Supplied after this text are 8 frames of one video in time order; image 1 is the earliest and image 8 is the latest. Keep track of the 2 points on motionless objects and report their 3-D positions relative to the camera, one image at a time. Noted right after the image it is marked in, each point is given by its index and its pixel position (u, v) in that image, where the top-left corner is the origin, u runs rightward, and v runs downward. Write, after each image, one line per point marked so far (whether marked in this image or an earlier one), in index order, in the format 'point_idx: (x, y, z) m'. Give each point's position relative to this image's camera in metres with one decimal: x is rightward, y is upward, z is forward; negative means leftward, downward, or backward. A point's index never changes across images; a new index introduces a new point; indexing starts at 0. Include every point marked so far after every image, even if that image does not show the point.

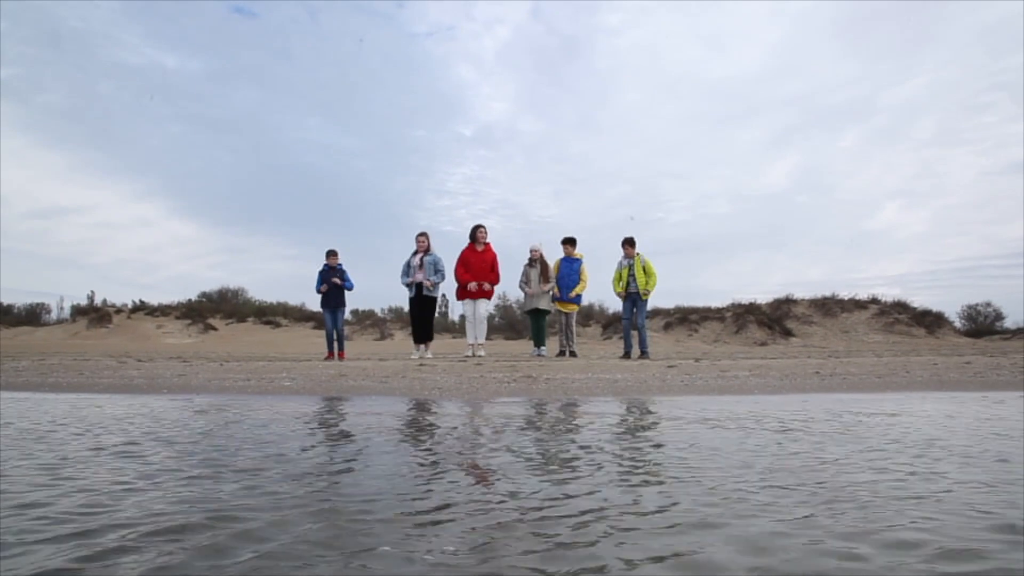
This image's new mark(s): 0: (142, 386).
0: (-3.5, -0.9, +7.3) m
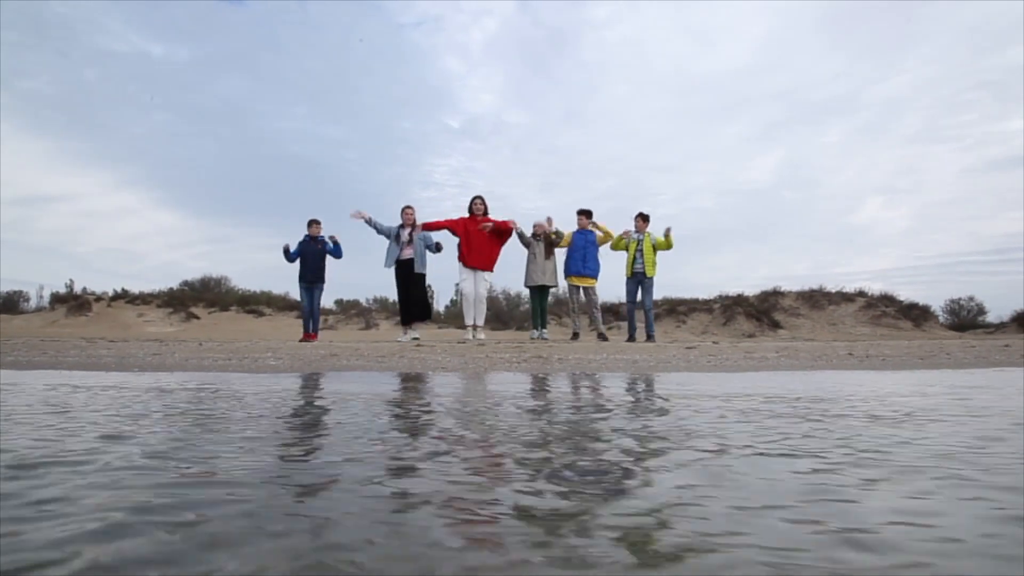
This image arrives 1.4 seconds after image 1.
0: (-3.4, -0.6, +6.6) m
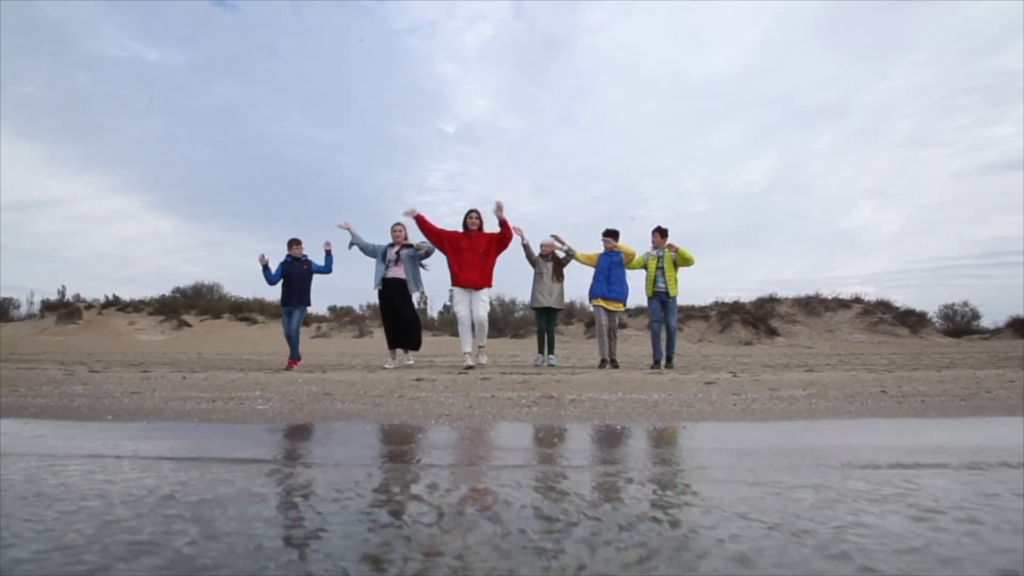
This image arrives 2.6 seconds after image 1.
0: (-3.3, -0.9, +6.1) m
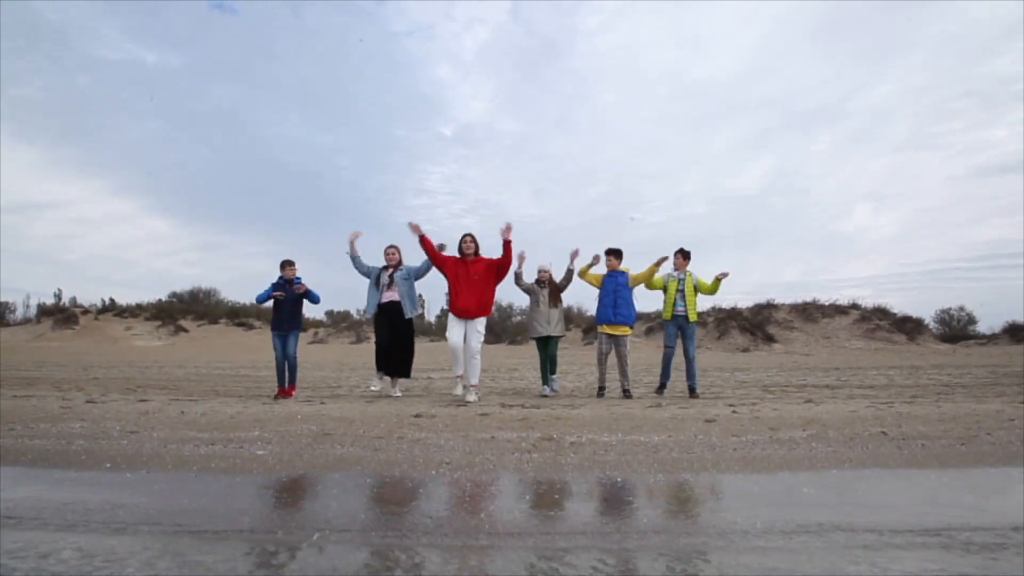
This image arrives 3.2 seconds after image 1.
0: (-3.3, -1.2, +6.1) m
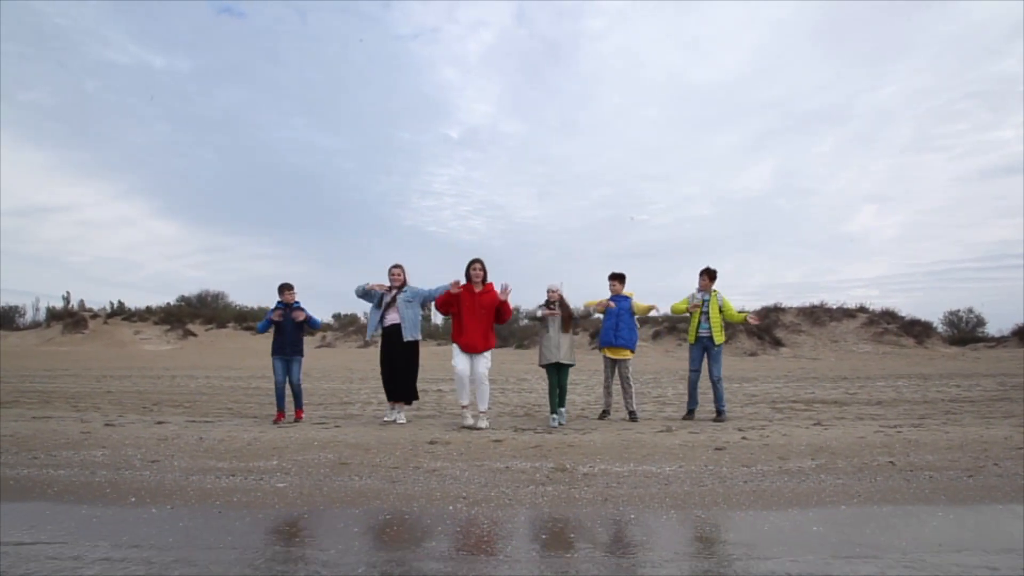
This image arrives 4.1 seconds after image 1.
0: (-3.2, -1.5, +6.2) m
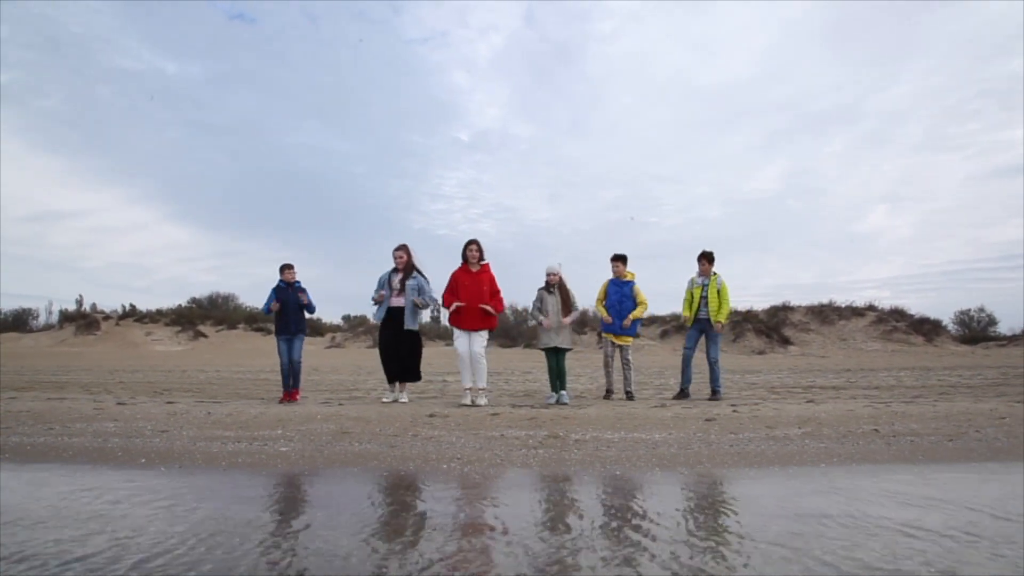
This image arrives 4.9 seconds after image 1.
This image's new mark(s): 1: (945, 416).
0: (-3.3, -1.3, +6.5) m
1: (+4.0, -1.2, +7.2) m
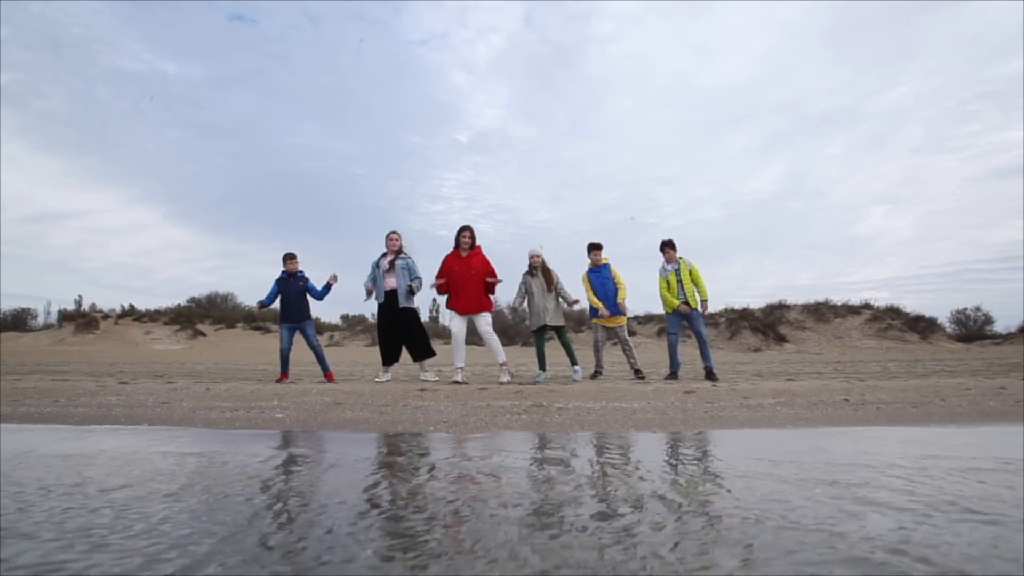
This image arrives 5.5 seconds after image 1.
0: (-3.4, -1.0, +6.7) m
1: (+3.8, -1.0, +7.5) m
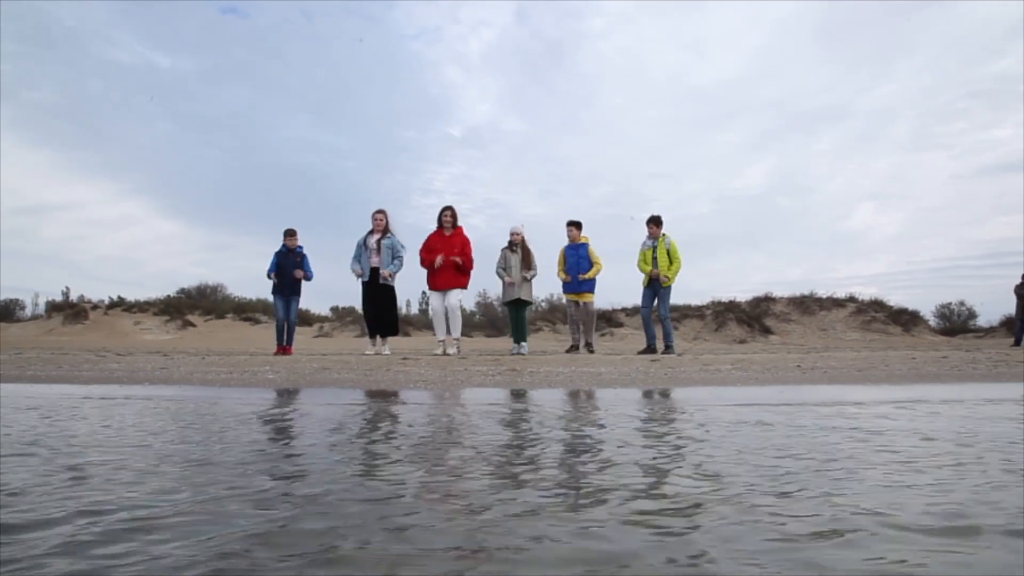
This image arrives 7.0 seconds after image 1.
0: (-3.6, -0.8, +7.2) m
1: (+3.6, -0.7, +8.0) m
